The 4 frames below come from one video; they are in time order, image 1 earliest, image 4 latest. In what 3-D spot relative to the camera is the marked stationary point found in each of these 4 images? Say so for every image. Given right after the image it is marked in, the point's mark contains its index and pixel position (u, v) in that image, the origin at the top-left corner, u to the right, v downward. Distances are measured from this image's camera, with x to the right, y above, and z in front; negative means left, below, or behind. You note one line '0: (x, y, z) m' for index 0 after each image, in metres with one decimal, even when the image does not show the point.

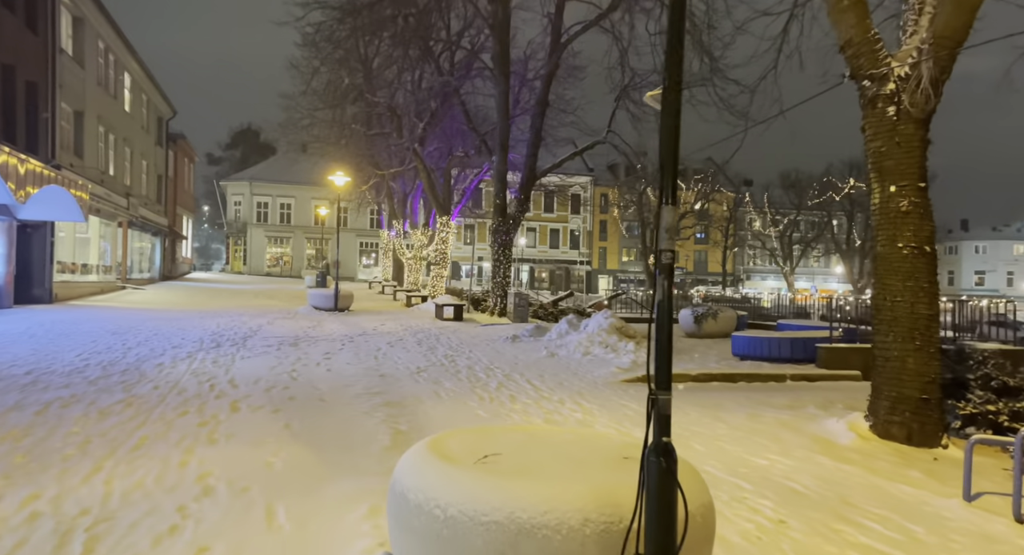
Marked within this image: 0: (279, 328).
0: (-6.7, -1.5, +17.2) m
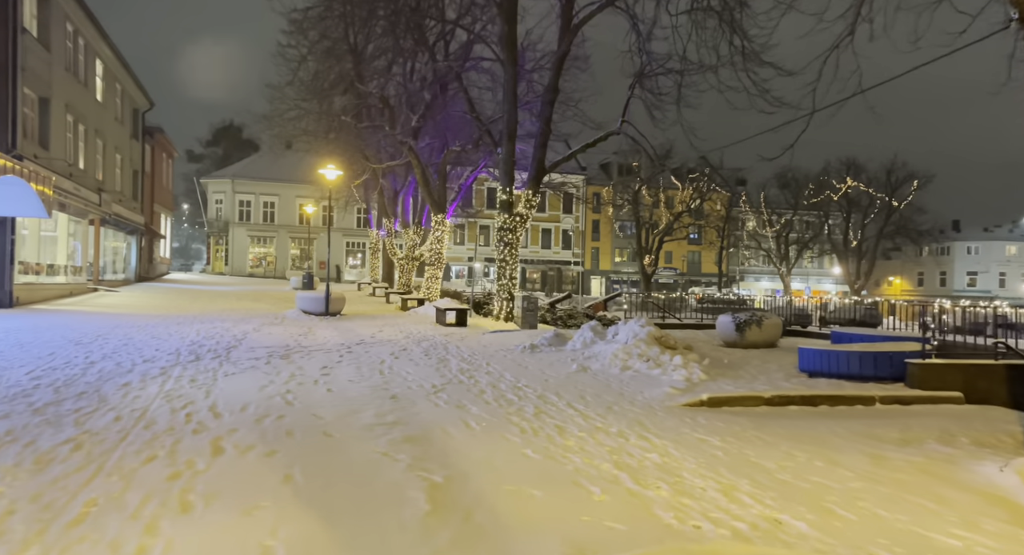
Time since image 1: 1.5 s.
0: (-6.4, -1.5, +15.5) m
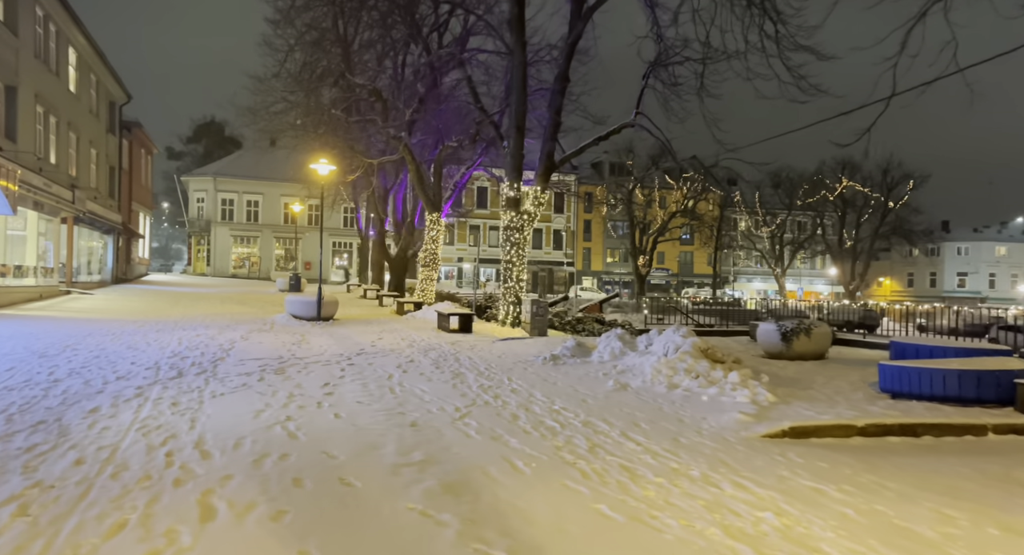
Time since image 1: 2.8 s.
0: (-6.0, -1.6, +14.0) m
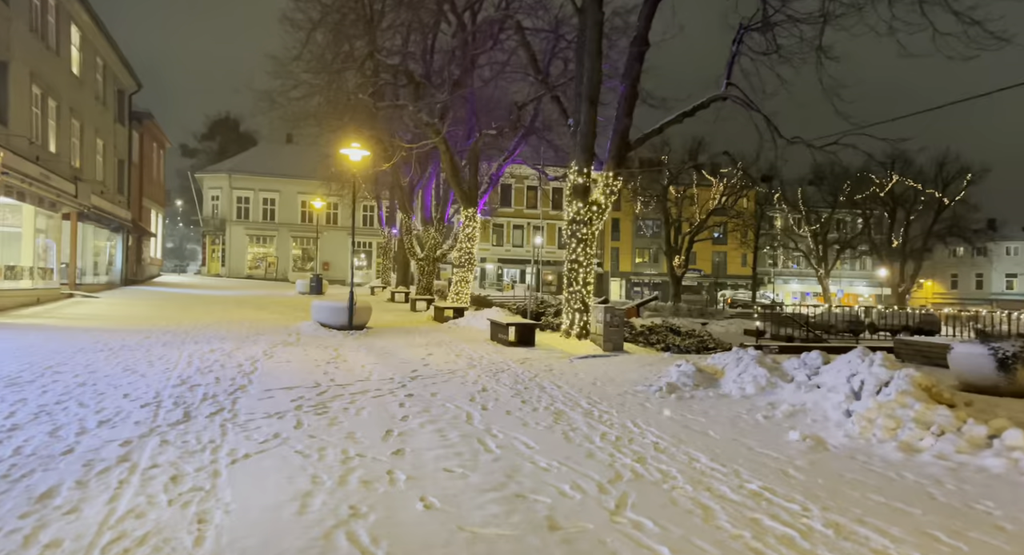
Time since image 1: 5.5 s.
0: (-4.4, -1.7, +11.3) m
